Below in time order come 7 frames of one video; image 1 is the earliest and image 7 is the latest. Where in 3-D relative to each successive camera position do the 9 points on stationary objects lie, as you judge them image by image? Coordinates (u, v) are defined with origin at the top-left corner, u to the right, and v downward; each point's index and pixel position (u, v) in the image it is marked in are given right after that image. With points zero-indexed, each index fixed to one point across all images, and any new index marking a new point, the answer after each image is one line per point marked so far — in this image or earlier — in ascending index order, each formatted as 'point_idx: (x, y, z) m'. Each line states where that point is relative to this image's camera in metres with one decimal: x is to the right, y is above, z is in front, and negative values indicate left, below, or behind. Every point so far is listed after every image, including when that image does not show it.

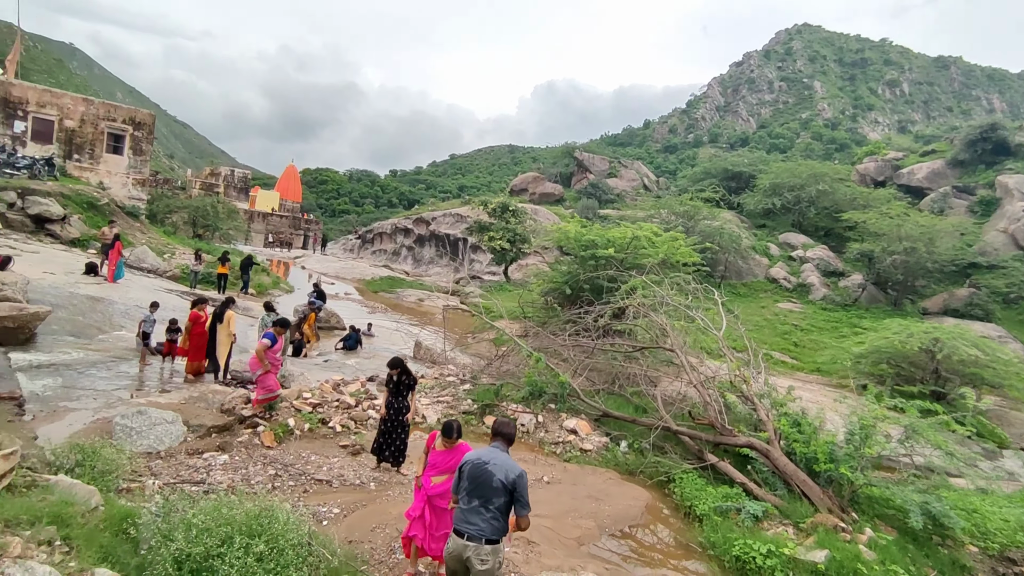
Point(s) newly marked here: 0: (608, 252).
0: (+2.7, +1.1, +15.8) m
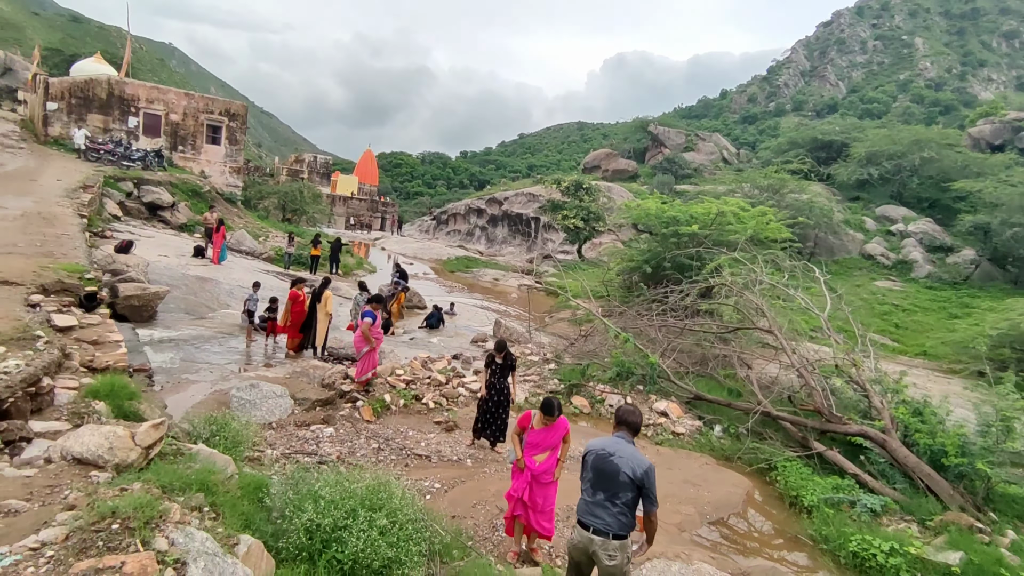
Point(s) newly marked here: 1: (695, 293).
0: (+5.0, +1.6, +15.1) m
1: (+3.7, -0.1, +11.3) m
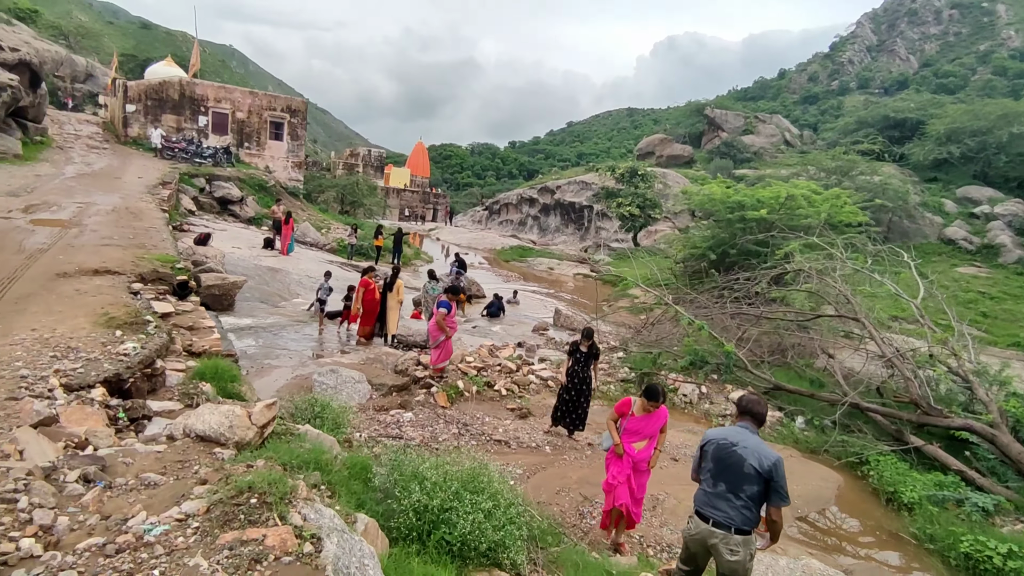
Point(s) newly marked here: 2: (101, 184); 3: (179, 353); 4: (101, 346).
0: (+6.6, +2.0, +14.5) m
1: (+5.0, +0.2, +10.9) m
2: (-12.4, +3.1, +16.7) m
3: (-2.8, -0.6, +4.7) m
4: (-3.0, -0.4, +4.1) m
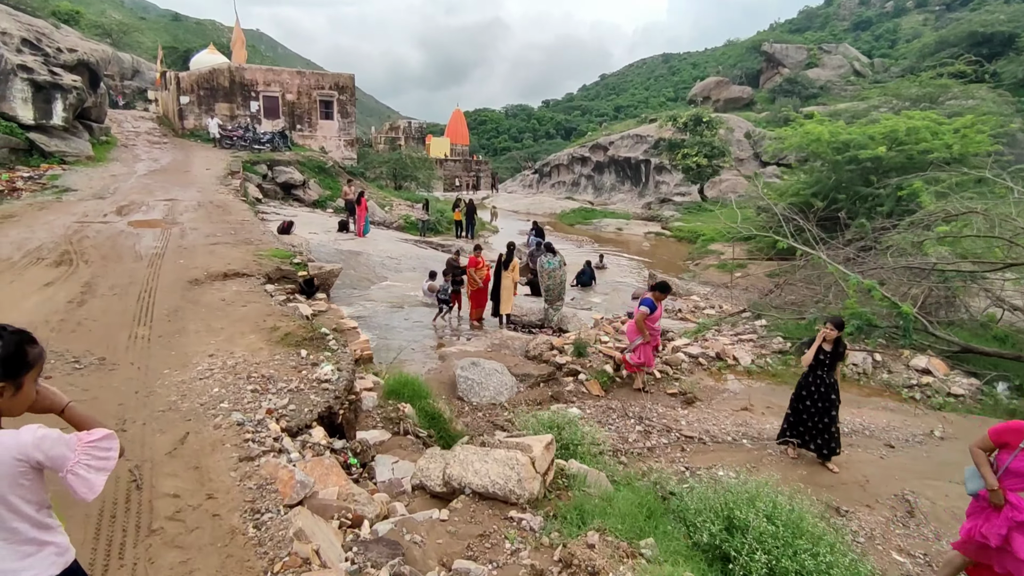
0: (+8.7, +3.2, +13.0) m
1: (+7.0, +1.1, +9.6) m
2: (-10.1, +3.3, +16.6) m
3: (-1.2, -0.6, +4.2) m
4: (-1.4, -0.5, +3.5) m
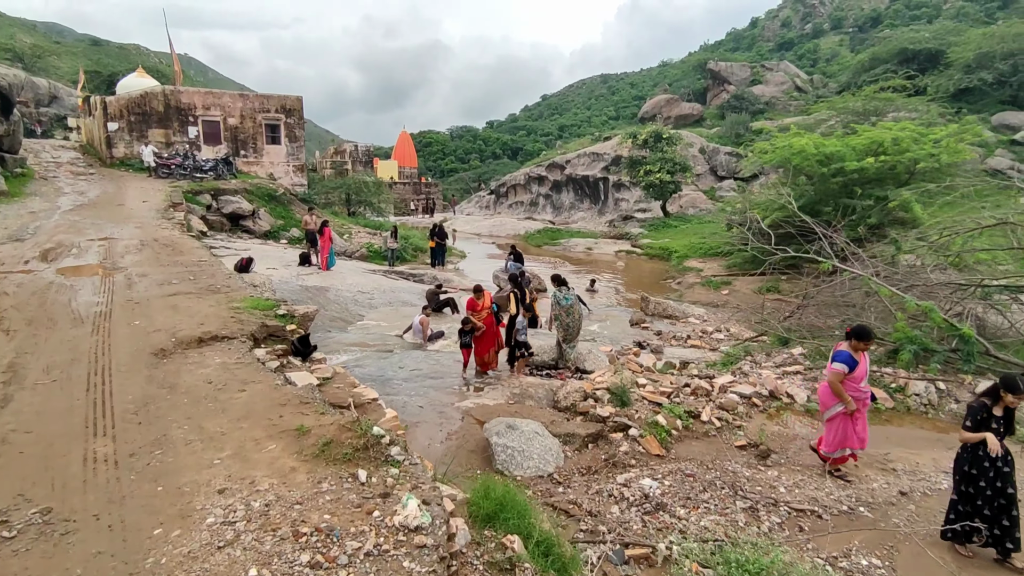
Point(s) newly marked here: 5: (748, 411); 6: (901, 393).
0: (+8.3, +2.9, +12.9) m
1: (+7.0, +0.8, +9.3) m
2: (-10.7, +2.0, +14.7) m
3: (-0.6, -1.0, +3.0) m
4: (-0.7, -0.9, +2.4) m
5: (+2.7, -1.4, +6.3) m
6: (+4.7, -1.3, +6.7) m
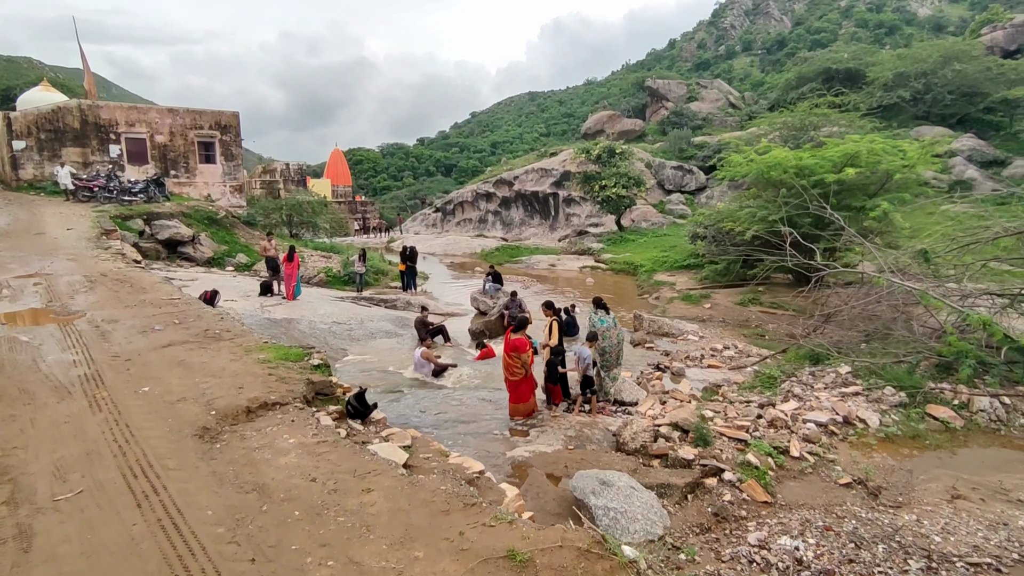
0: (+8.0, +2.7, +13.2) m
1: (+7.2, +0.7, +9.4) m
2: (-11.1, +1.0, +12.7) m
3: (+0.5, -1.2, +2.2) m
4: (+0.5, -1.1, +1.6) m
5: (+3.4, -1.6, +5.9) m
6: (+5.3, -1.4, +6.5) m
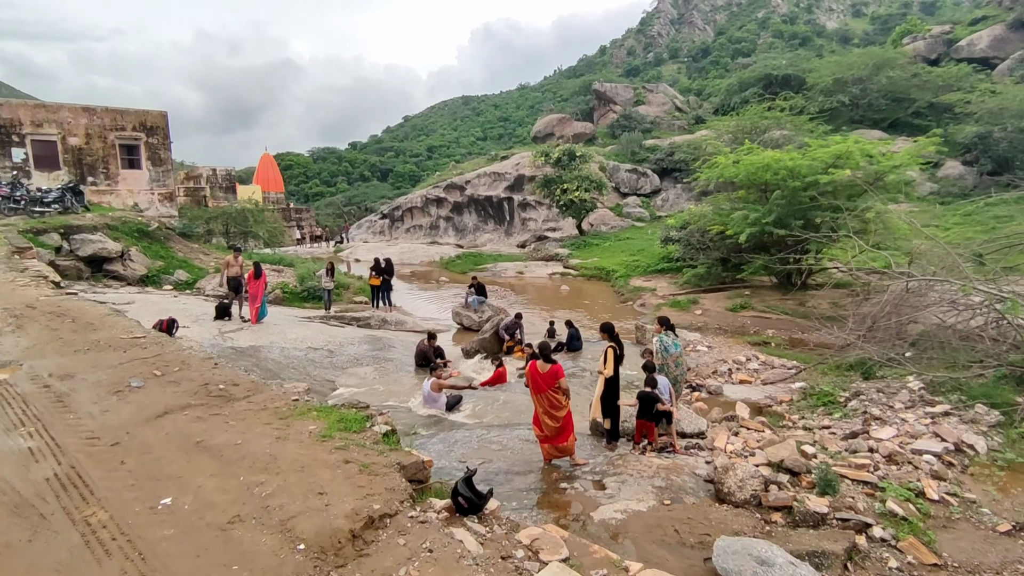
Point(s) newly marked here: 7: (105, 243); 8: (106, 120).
0: (+7.7, +2.7, +13.0) m
1: (+7.5, +0.6, +9.1) m
2: (-11.1, +0.3, +10.3) m
3: (+1.7, -1.4, +1.3) m
4: (+1.8, -1.3, +0.6) m
5: (+4.1, -1.7, +5.2) m
6: (+6.0, -1.5, +6.1) m
7: (-11.2, +1.2, +15.6) m
8: (-14.2, +6.0, +19.9) m
